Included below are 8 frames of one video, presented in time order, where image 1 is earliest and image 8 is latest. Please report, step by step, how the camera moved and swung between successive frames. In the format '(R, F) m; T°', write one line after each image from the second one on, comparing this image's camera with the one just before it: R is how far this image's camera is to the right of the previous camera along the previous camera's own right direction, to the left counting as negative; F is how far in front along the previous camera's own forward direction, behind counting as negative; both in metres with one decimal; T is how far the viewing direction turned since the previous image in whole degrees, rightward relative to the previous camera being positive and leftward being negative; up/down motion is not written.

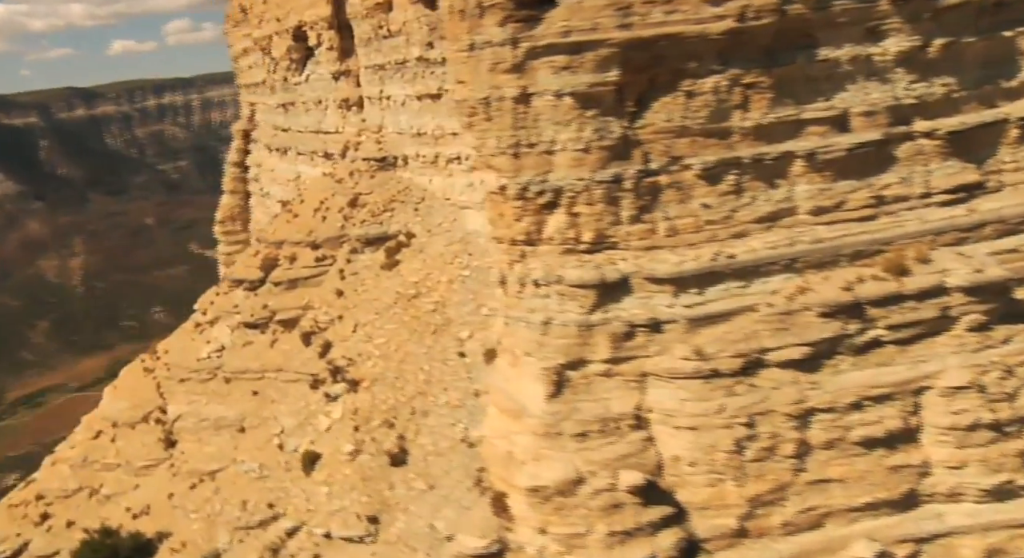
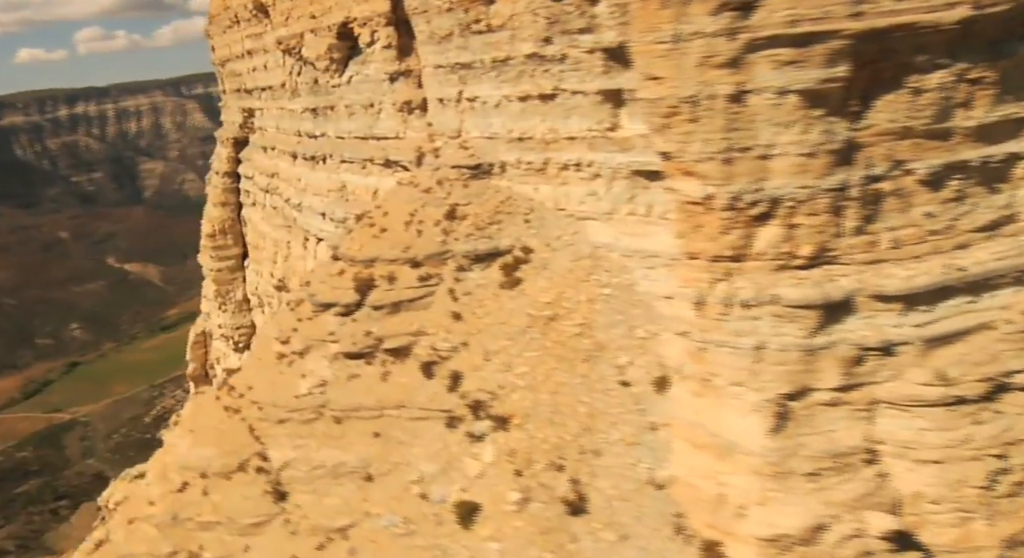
(-1.2, +0.6) m; +5°
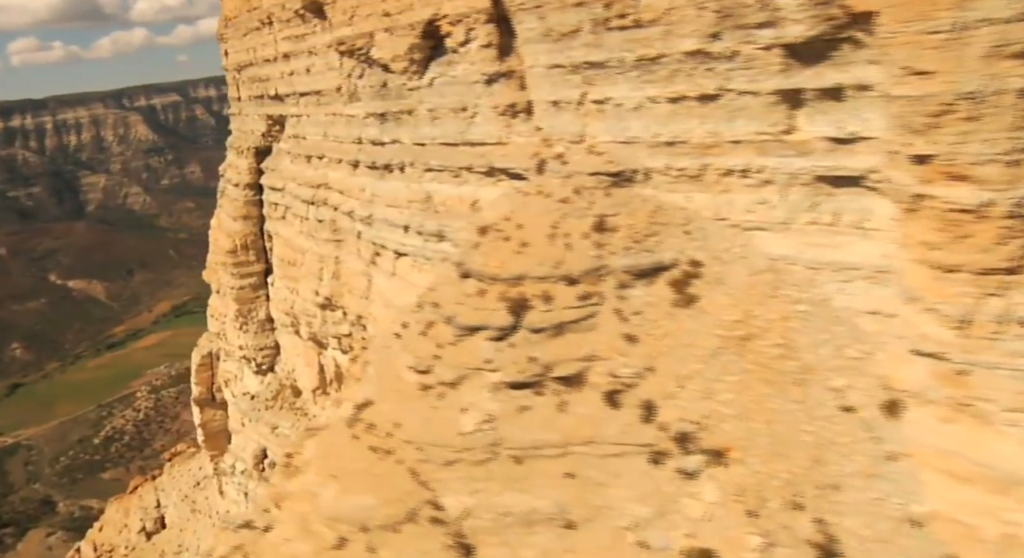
(-1.2, +0.5) m; +4°
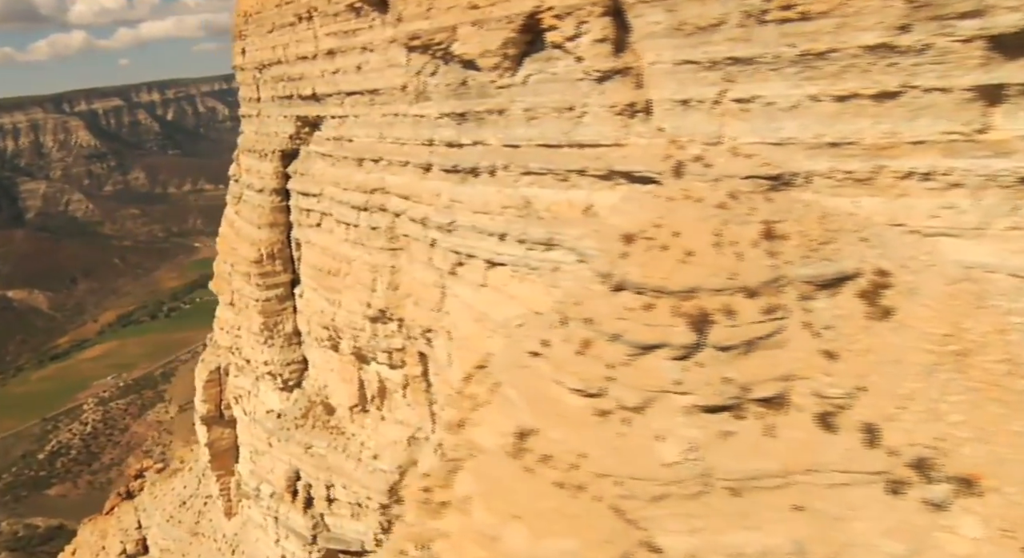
(-1.2, +0.5) m; +4°
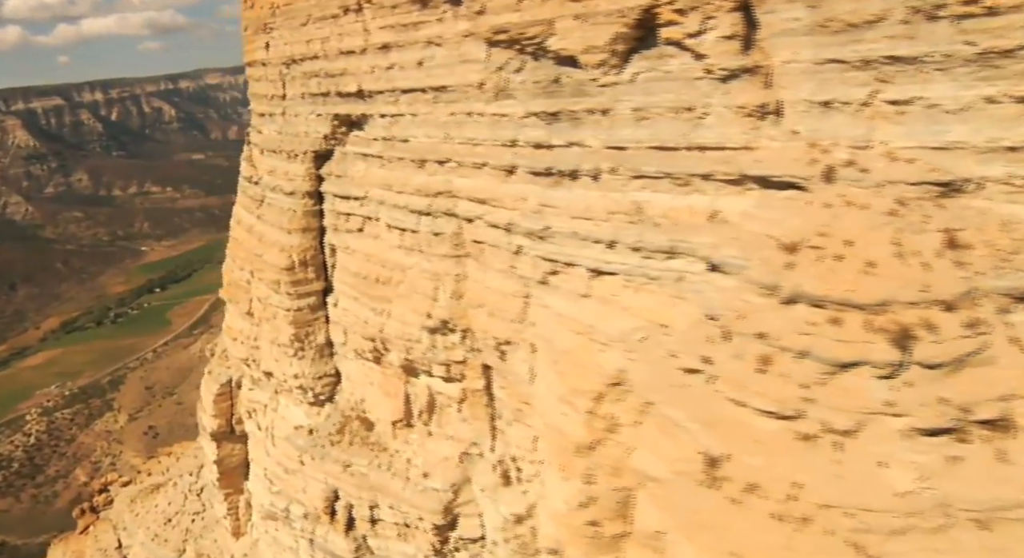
(-1.1, +0.4) m; +4°
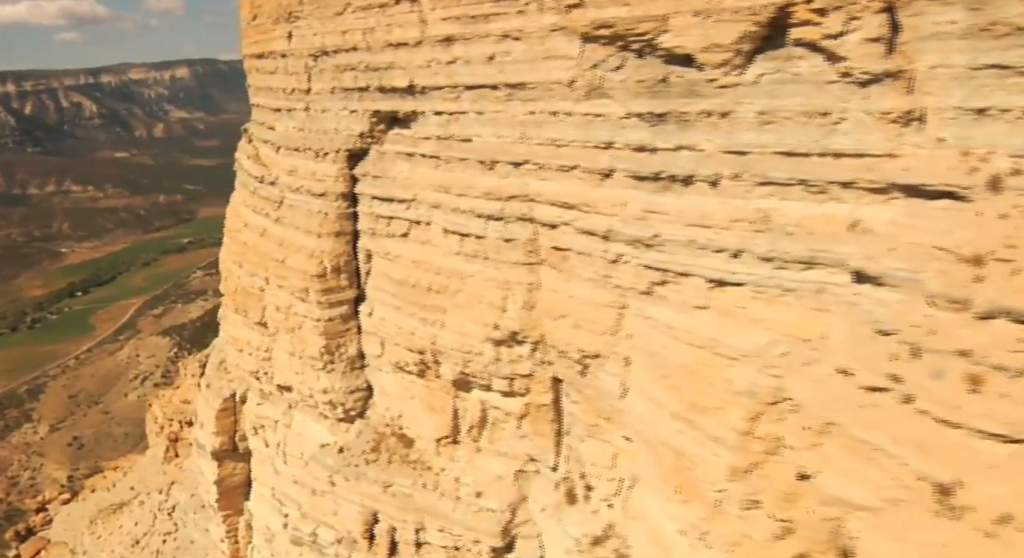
(-1.3, +0.5) m; +5°
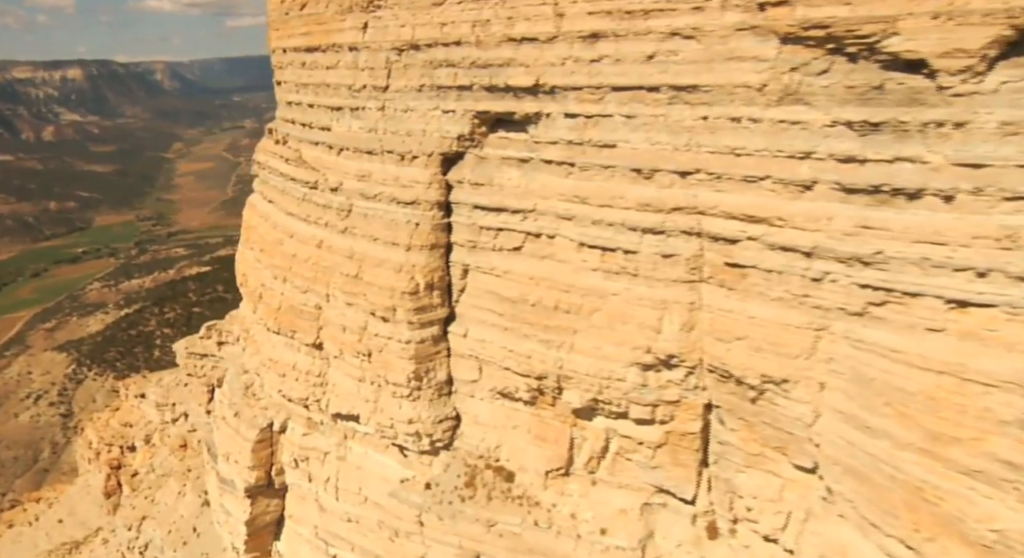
(-2.0, +0.8) m; +7°
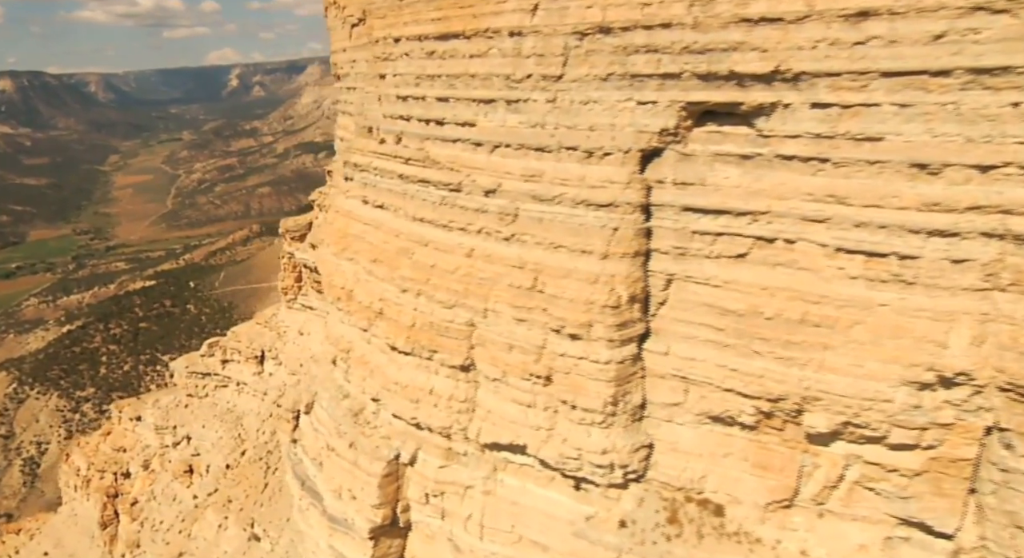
(-2.3, +1.0) m; +4°
